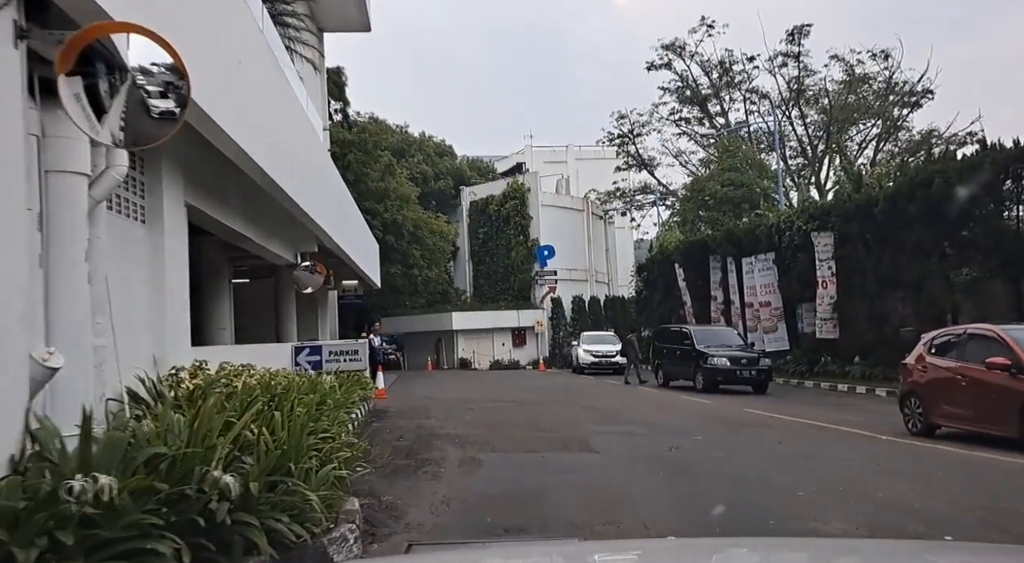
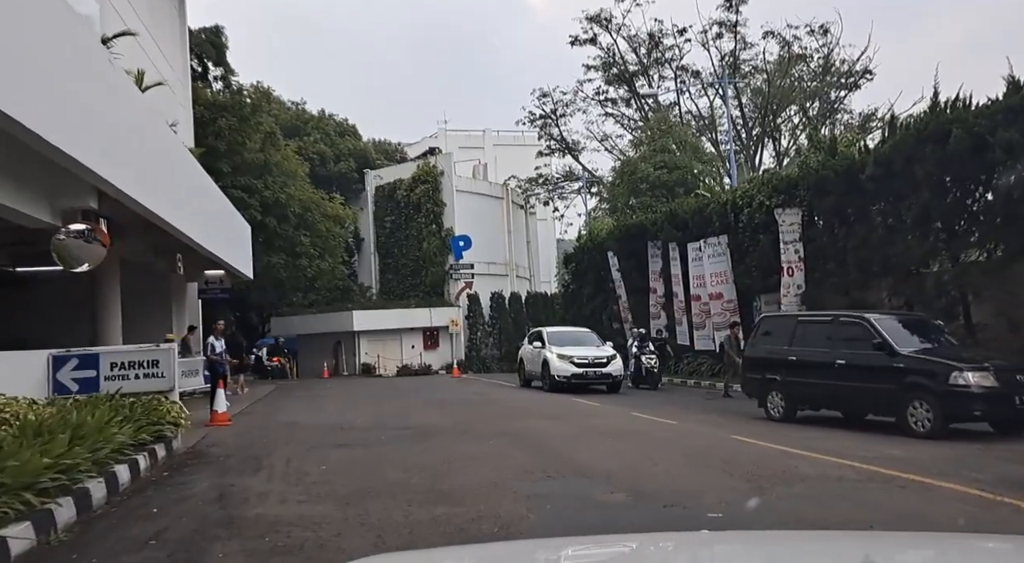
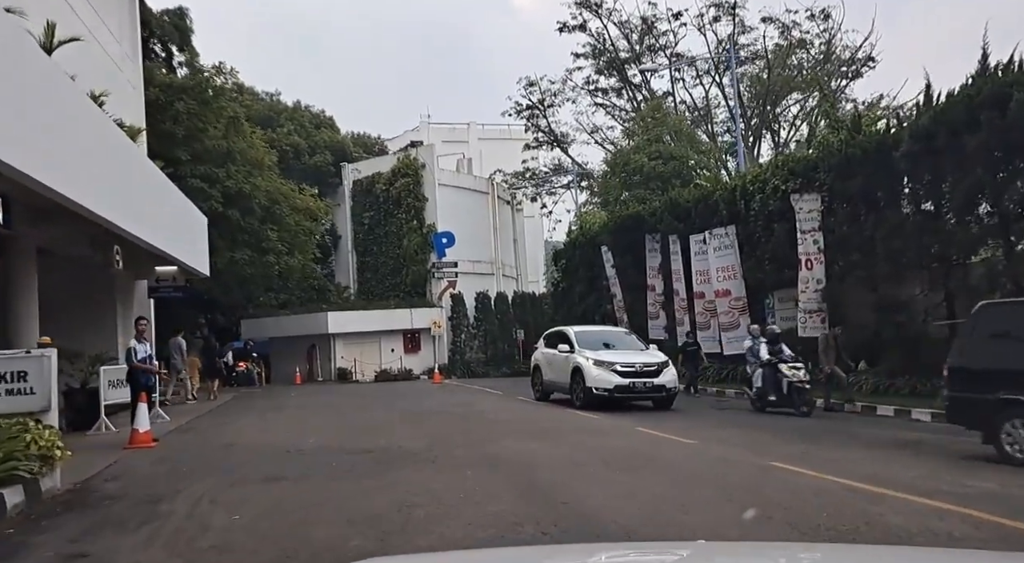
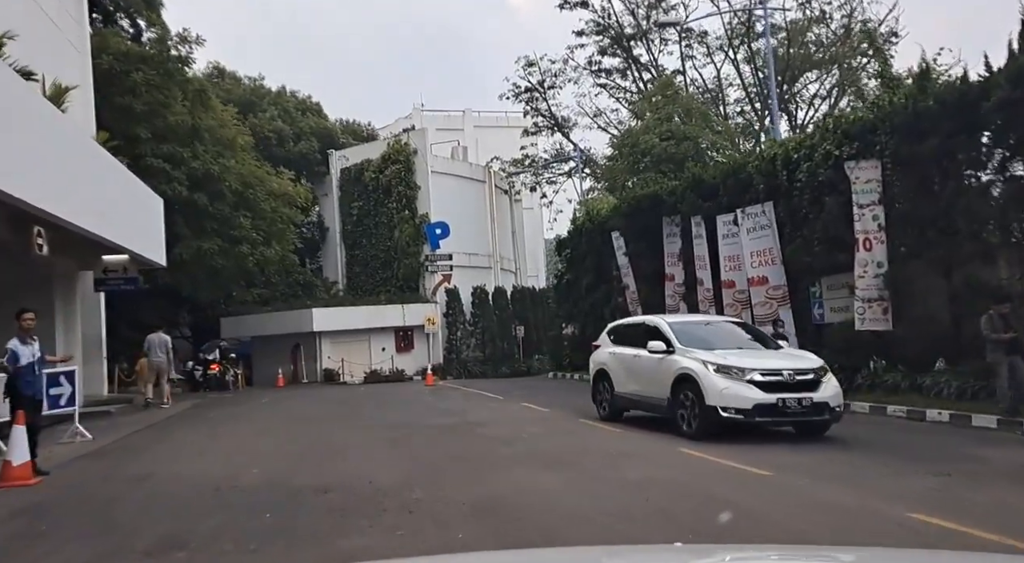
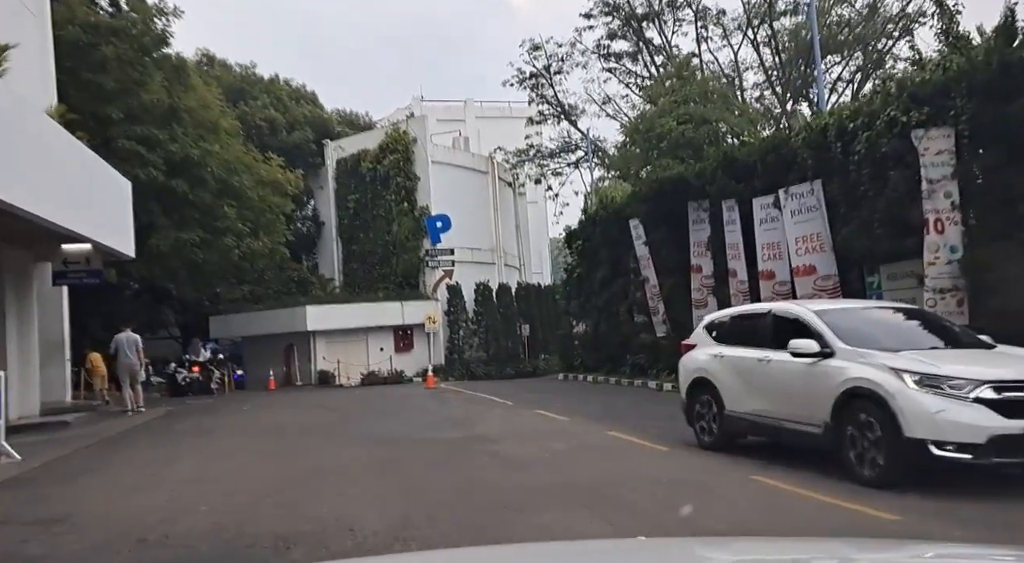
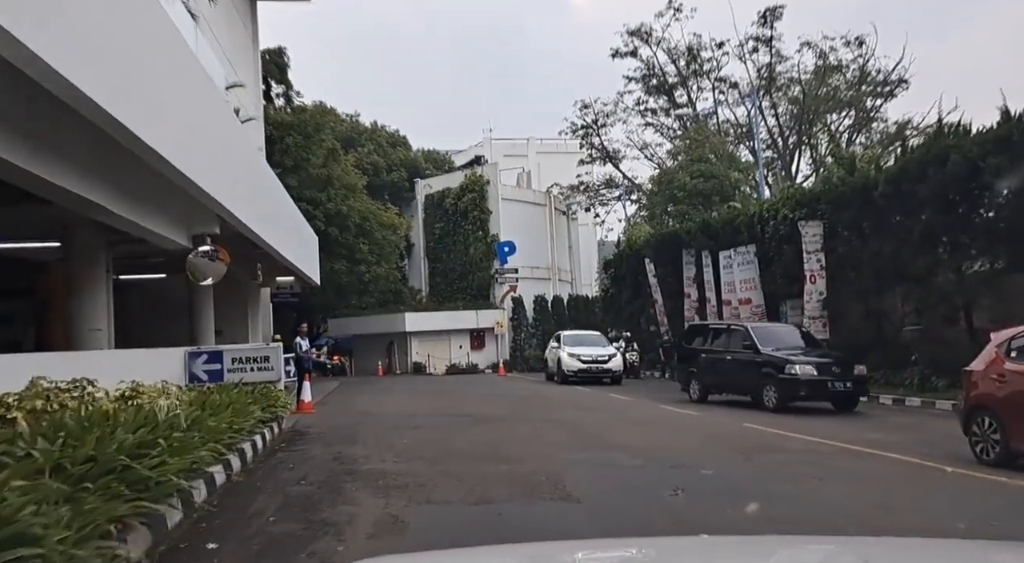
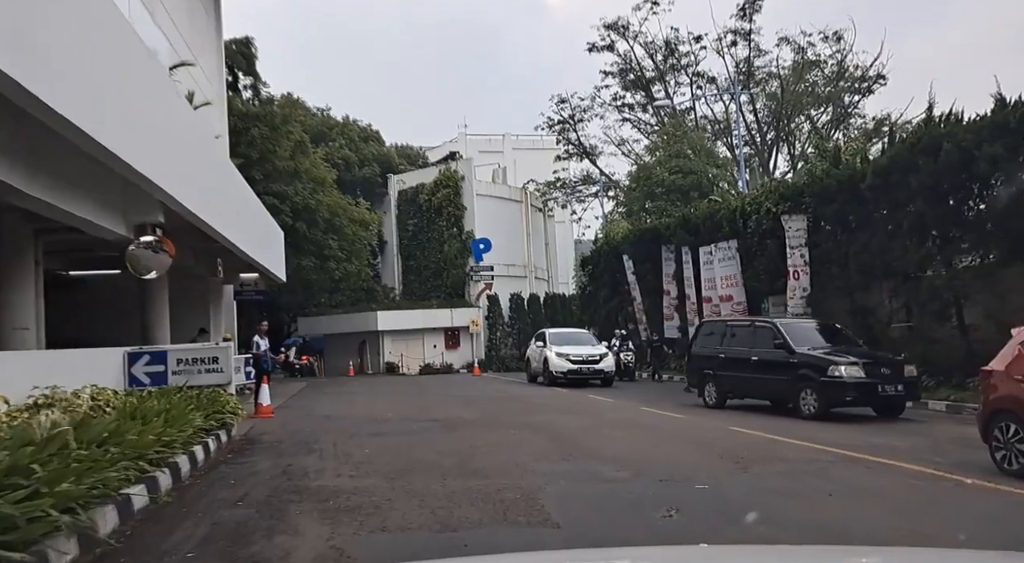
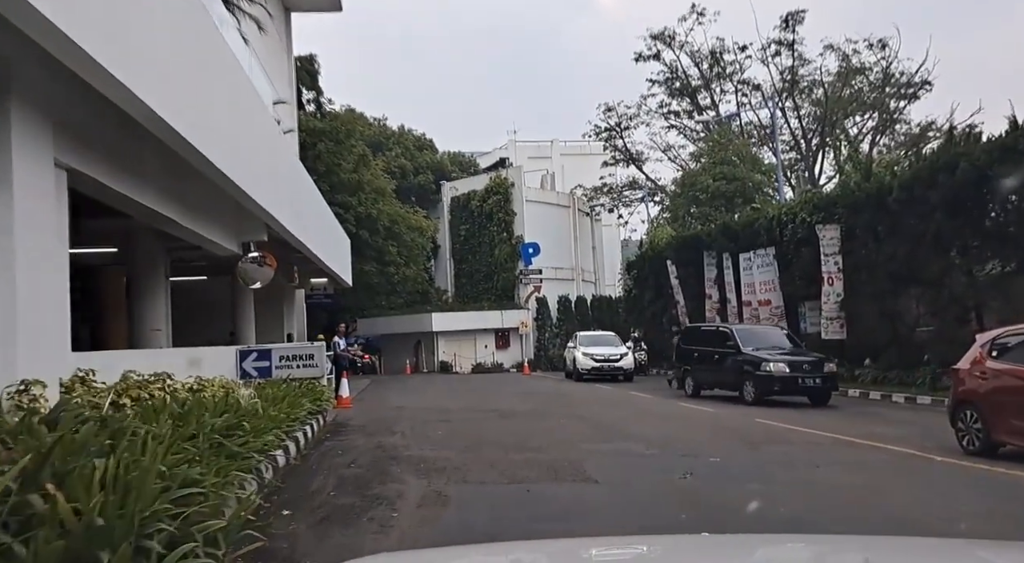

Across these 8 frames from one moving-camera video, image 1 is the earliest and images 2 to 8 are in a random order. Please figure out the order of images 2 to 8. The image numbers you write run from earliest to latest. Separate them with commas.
8, 6, 7, 2, 3, 4, 5
